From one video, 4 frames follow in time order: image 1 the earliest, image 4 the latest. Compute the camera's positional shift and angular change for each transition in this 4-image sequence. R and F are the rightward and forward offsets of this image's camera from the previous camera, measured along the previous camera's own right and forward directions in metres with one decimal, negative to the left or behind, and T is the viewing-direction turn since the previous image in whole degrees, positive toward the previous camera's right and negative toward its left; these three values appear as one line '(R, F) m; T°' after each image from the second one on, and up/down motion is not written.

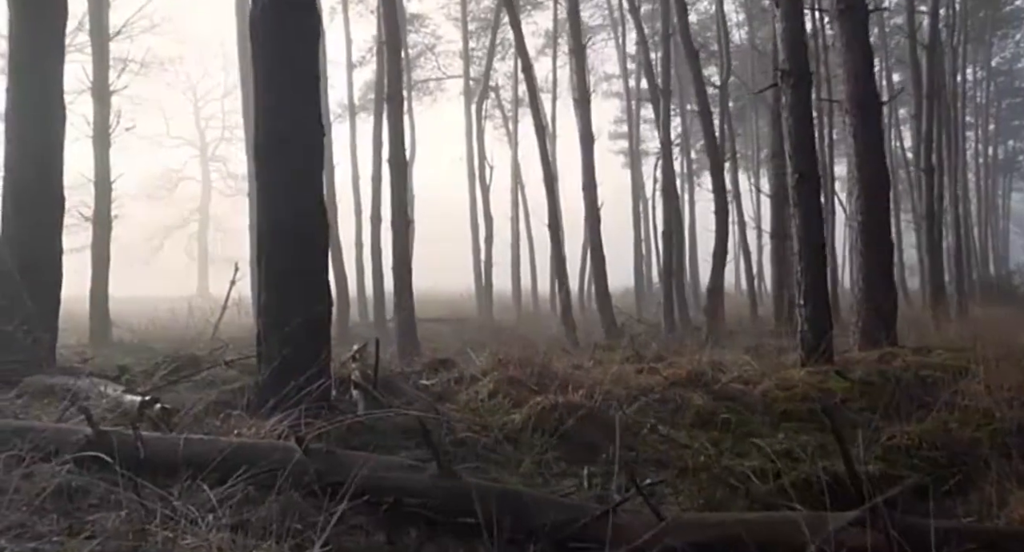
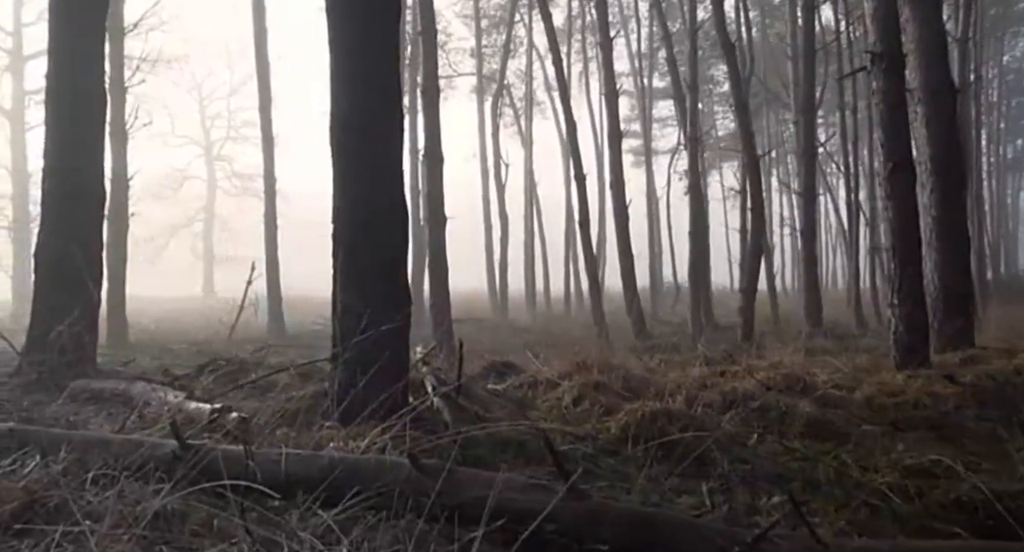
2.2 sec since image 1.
(-0.6, +0.5) m; 0°
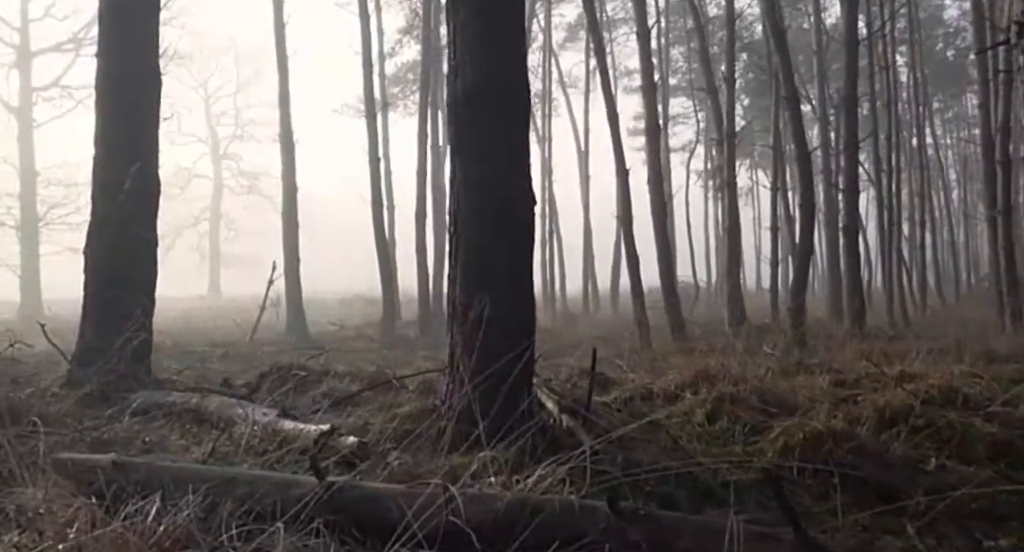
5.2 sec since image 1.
(-0.8, +0.8) m; 0°
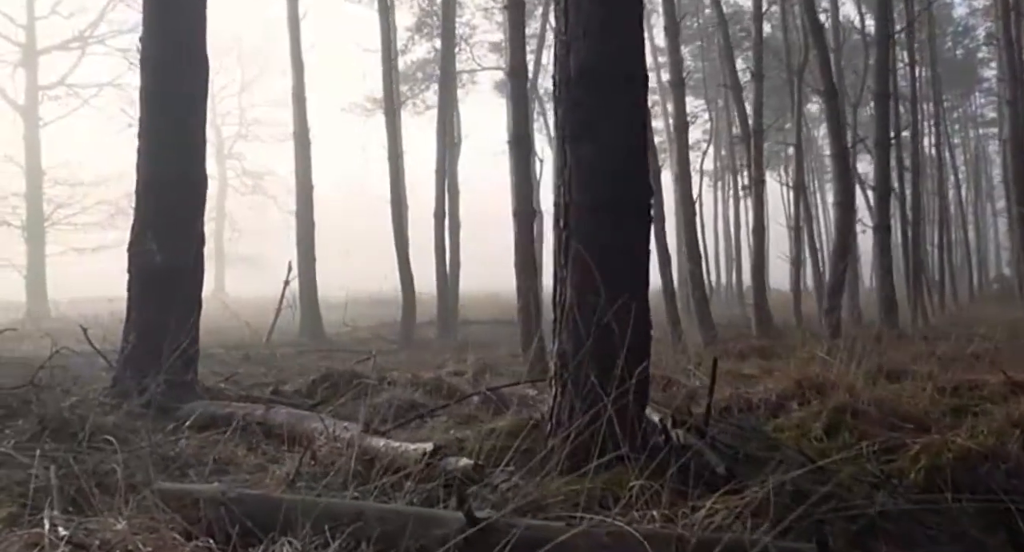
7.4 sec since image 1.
(-0.6, +0.5) m; 0°
